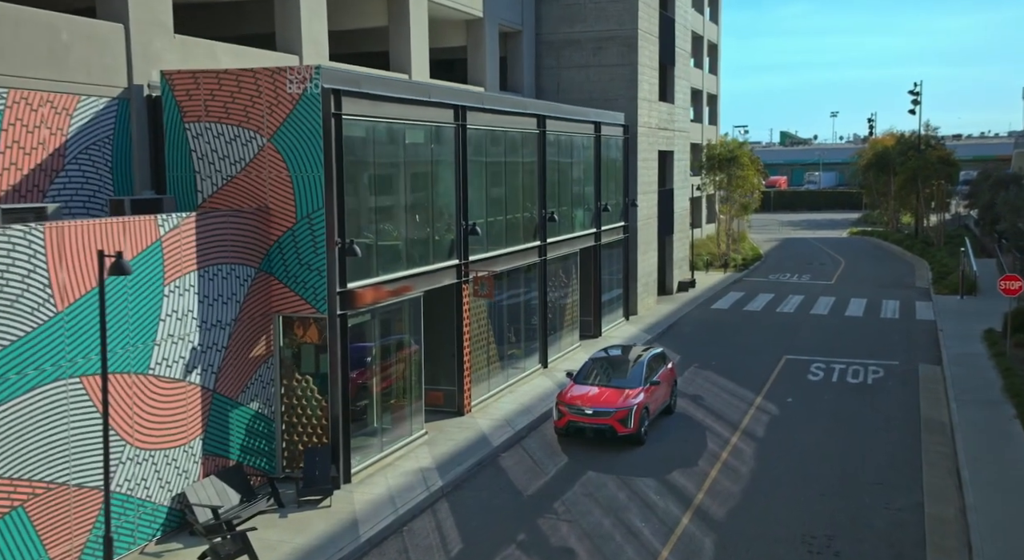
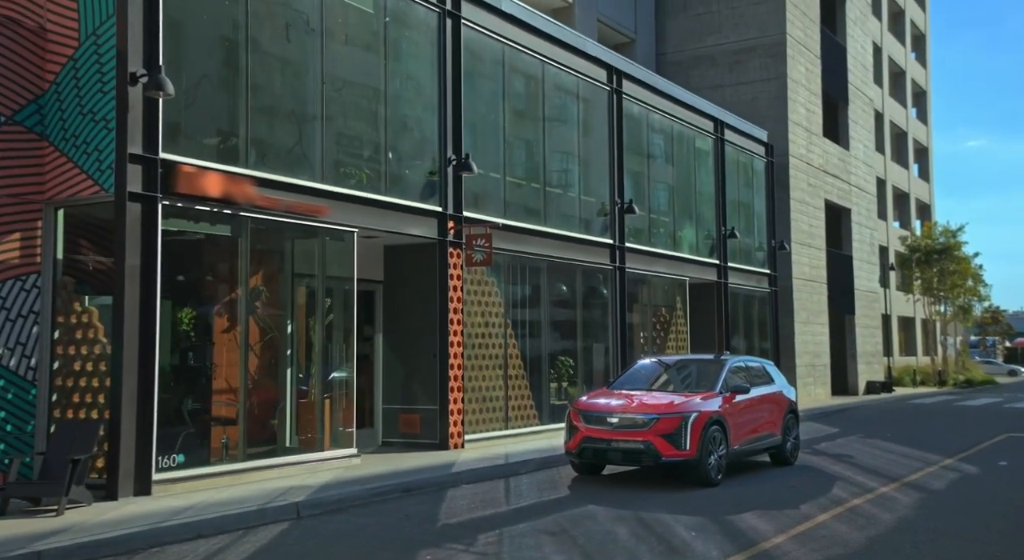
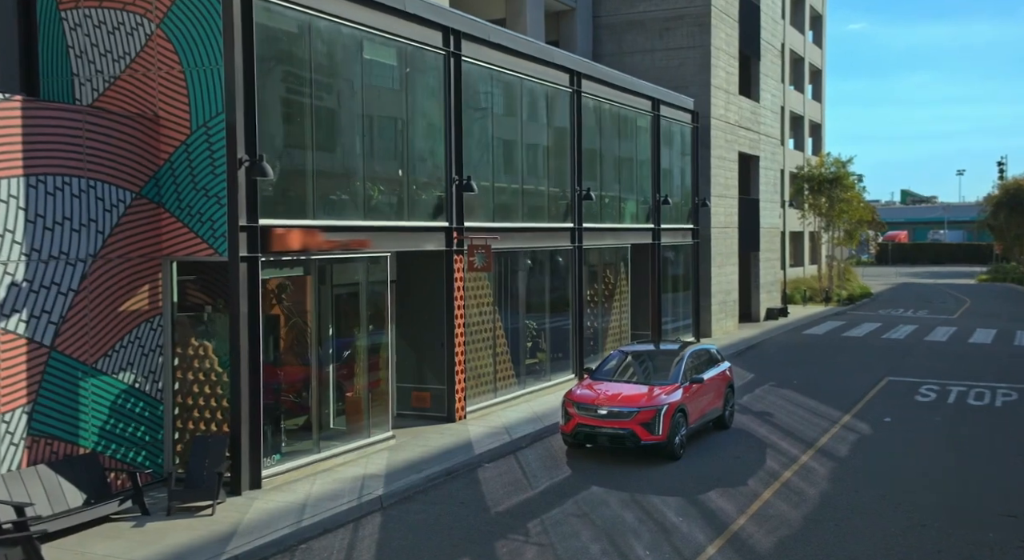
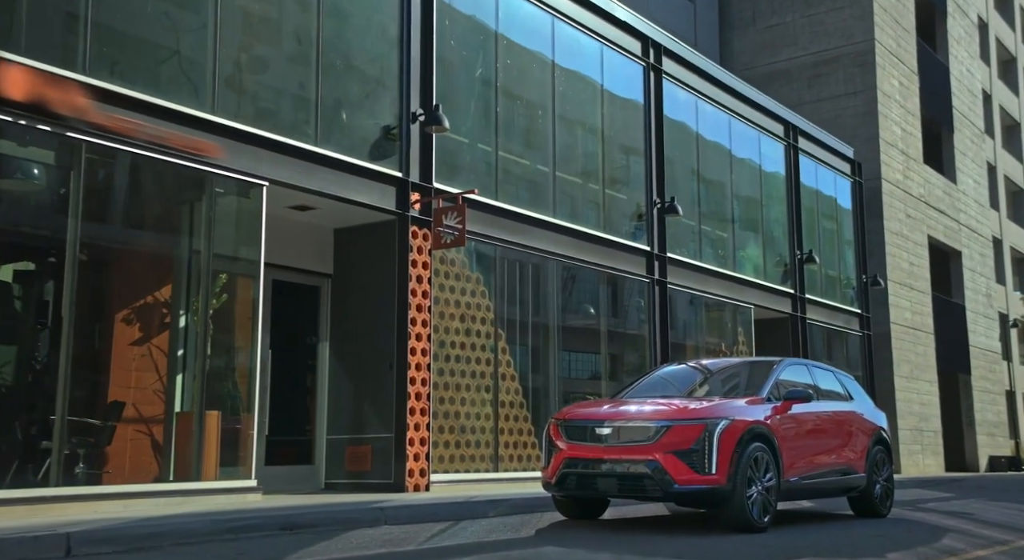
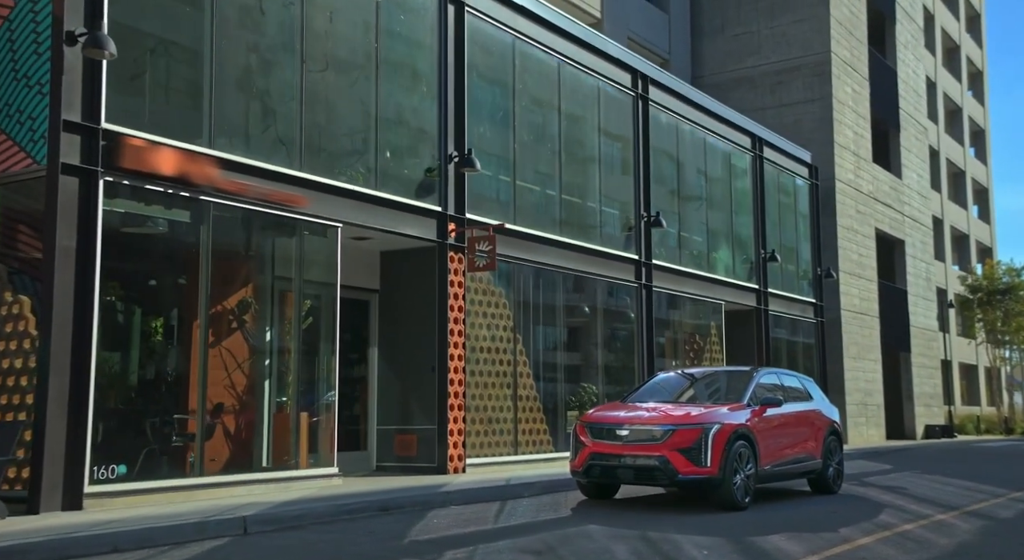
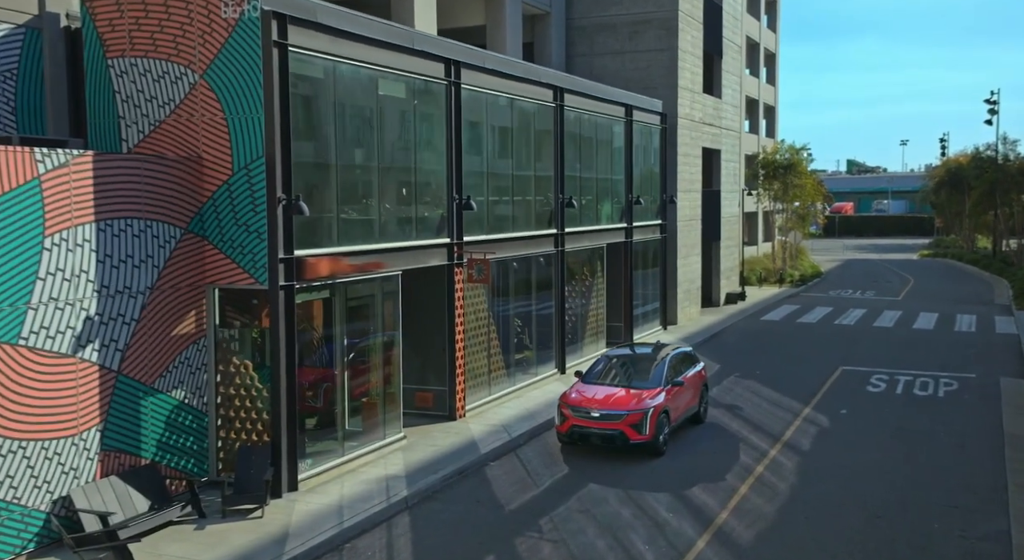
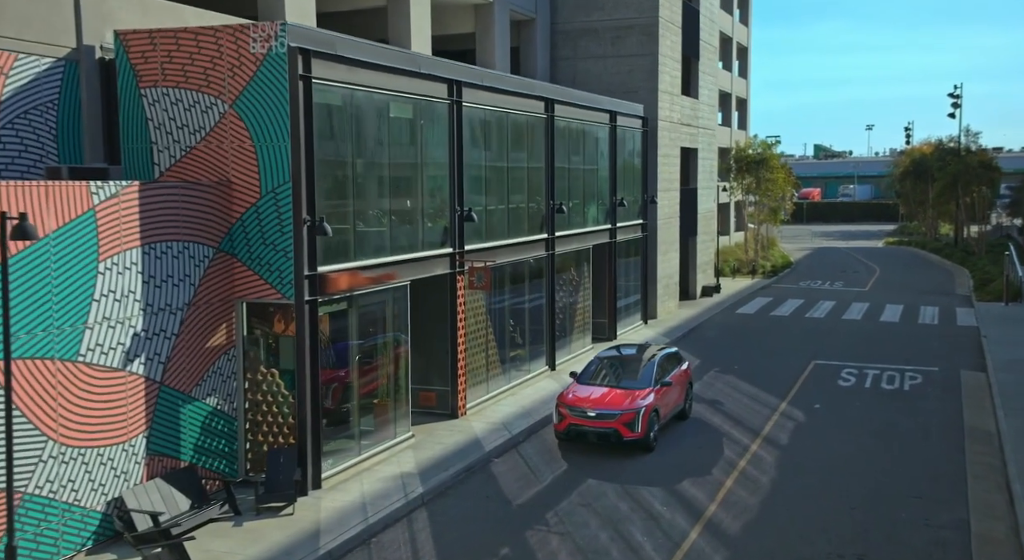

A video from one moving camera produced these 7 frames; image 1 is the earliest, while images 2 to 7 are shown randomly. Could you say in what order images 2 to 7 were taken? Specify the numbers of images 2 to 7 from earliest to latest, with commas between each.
7, 6, 3, 2, 5, 4
